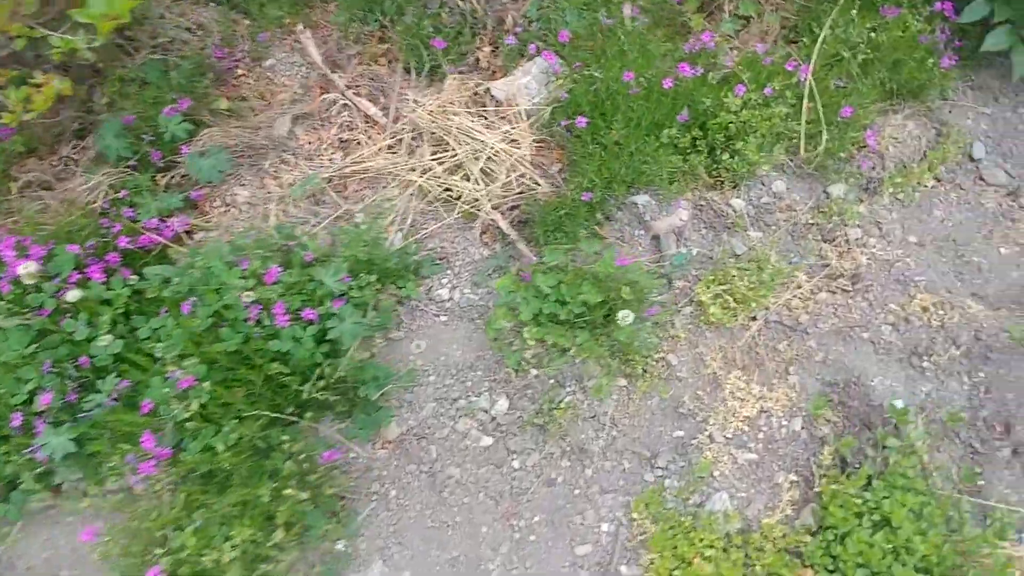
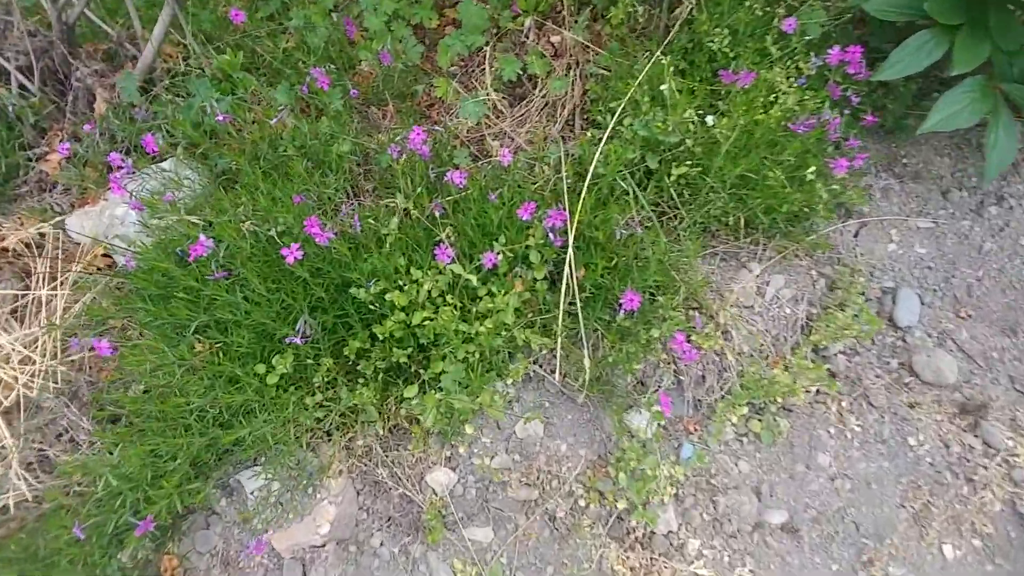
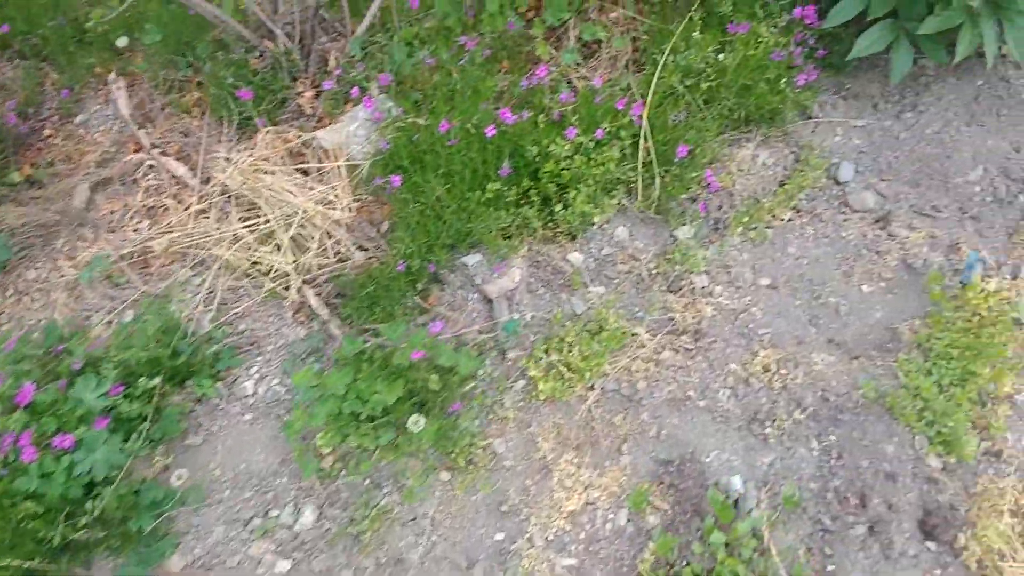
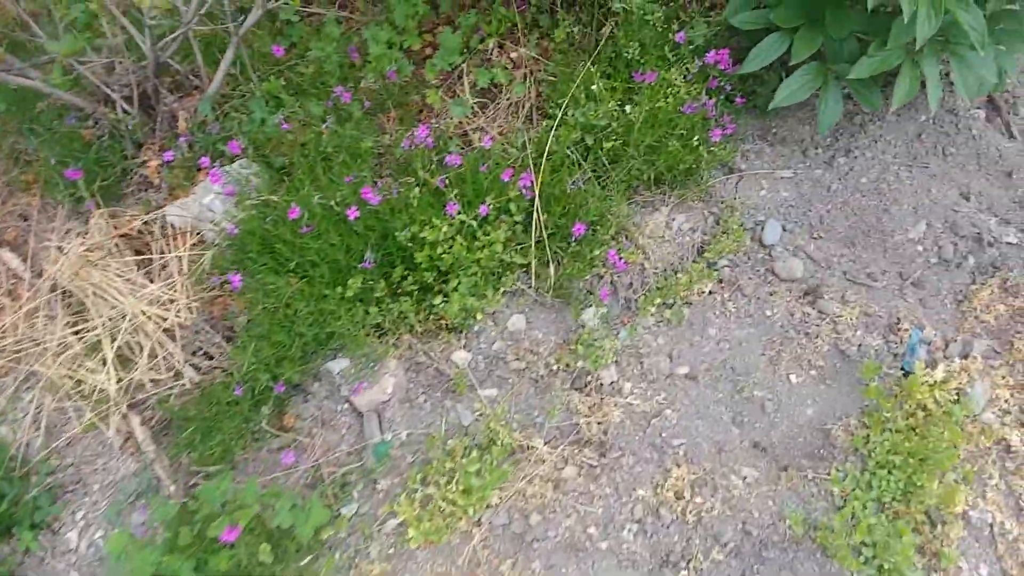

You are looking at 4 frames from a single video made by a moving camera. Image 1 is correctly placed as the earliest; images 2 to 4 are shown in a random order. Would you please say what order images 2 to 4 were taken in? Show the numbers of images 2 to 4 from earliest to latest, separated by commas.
3, 4, 2
